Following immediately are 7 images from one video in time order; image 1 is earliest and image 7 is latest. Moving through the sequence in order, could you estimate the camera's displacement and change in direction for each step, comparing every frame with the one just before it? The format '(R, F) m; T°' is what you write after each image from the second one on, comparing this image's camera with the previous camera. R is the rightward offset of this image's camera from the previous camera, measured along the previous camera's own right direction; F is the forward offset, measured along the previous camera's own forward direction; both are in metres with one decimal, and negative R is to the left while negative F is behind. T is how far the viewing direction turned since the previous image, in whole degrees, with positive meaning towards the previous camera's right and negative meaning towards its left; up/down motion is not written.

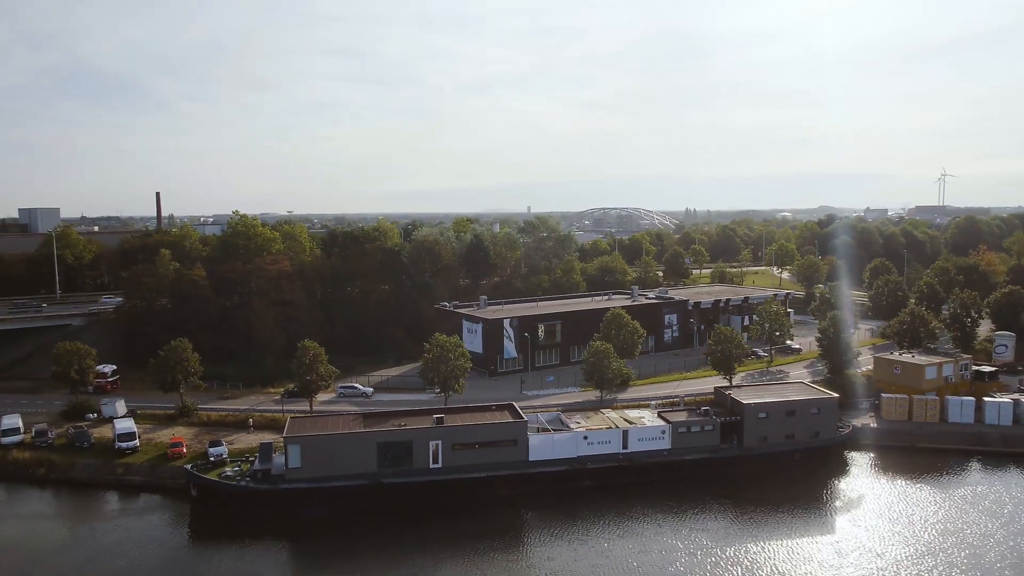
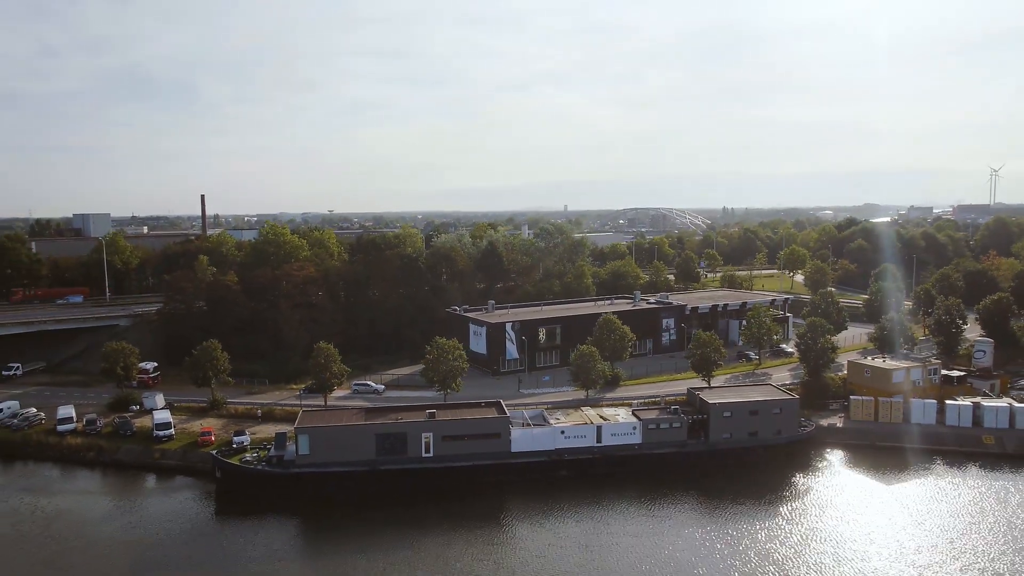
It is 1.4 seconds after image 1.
(+1.0, -1.4) m; -3°
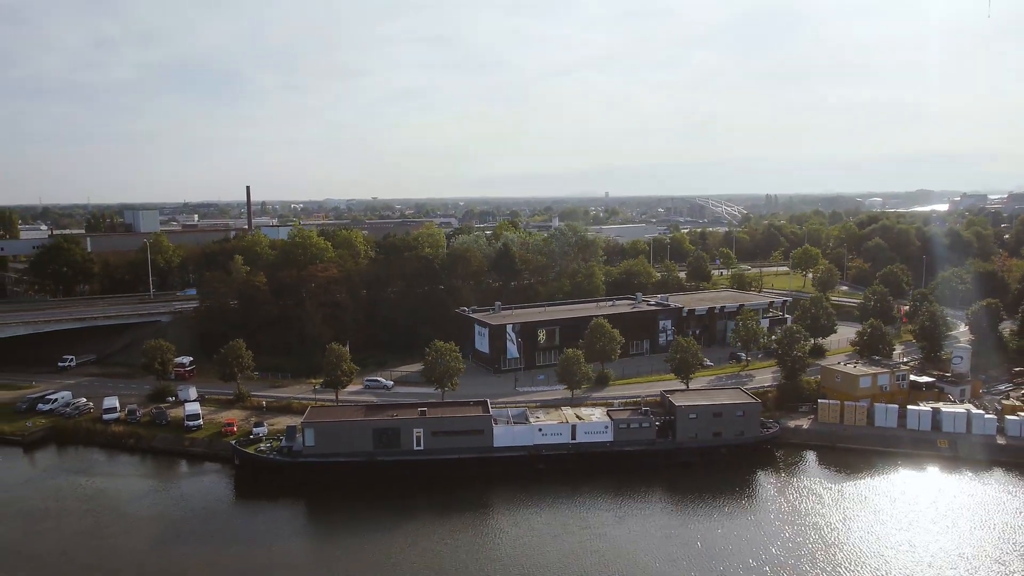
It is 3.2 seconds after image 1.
(+1.2, -1.4) m; -3°
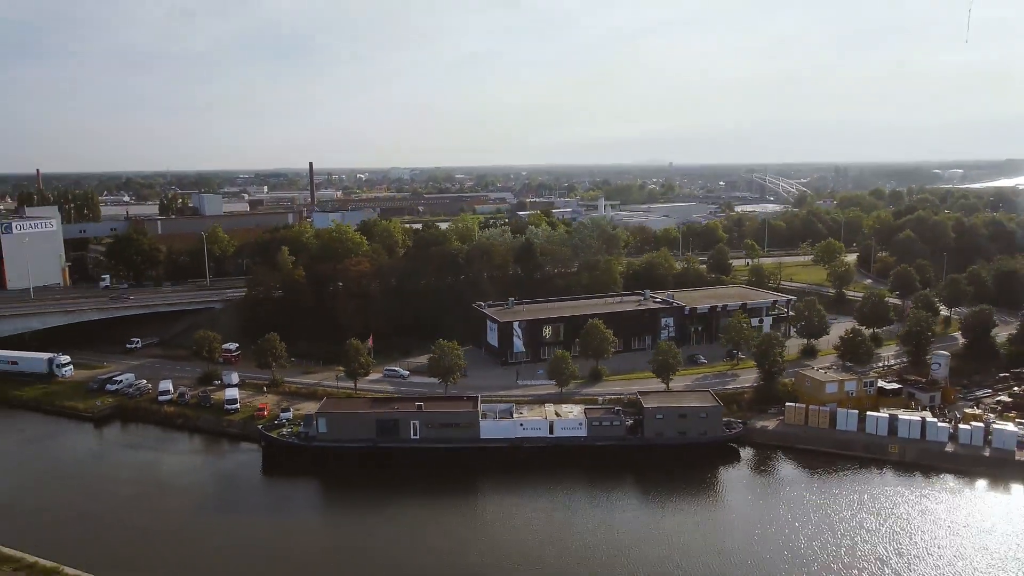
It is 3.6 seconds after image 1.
(+1.8, -1.8) m; -5°
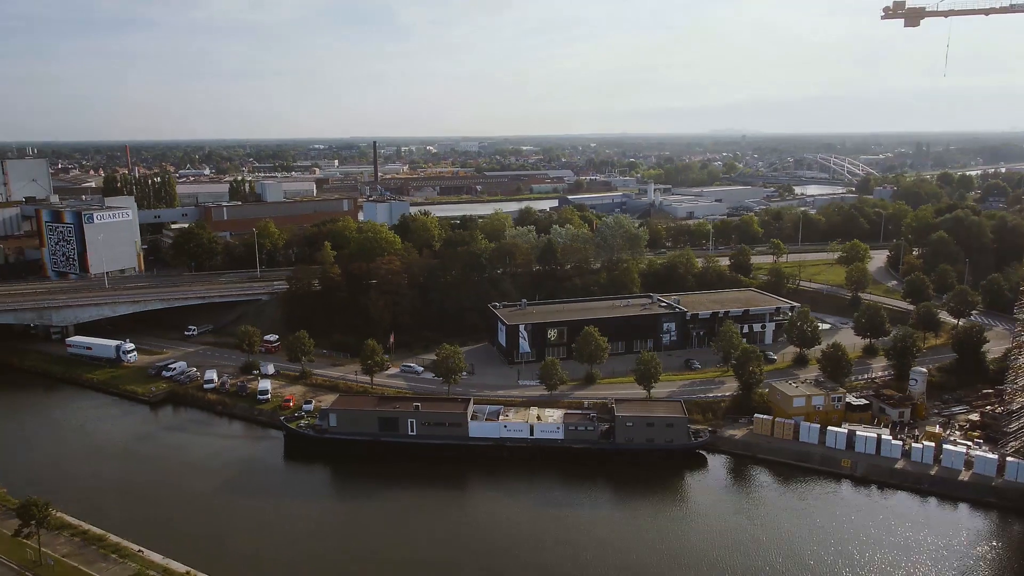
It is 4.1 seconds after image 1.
(+2.1, -1.8) m; -5°
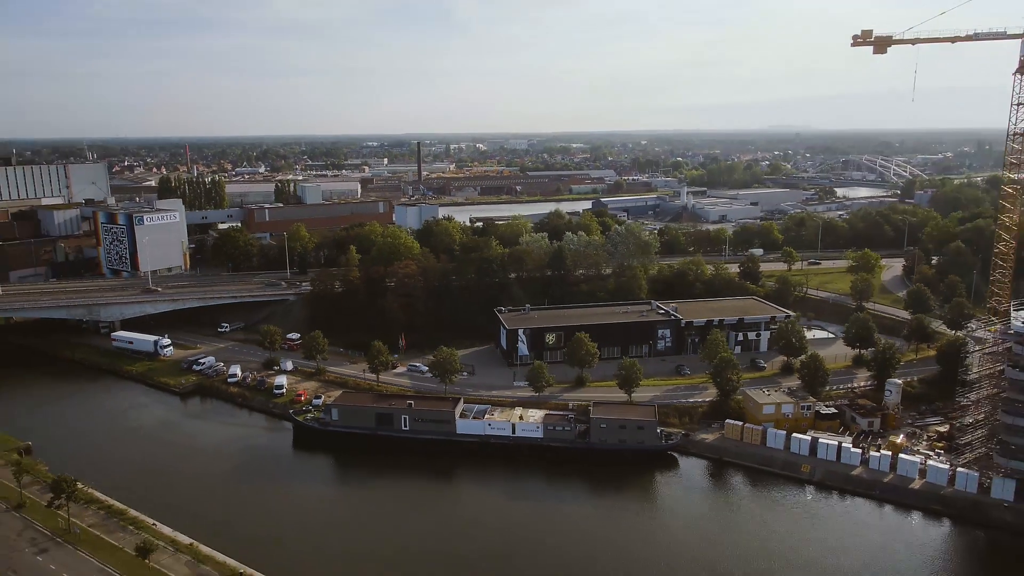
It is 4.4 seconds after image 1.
(+1.8, -1.5) m; -4°
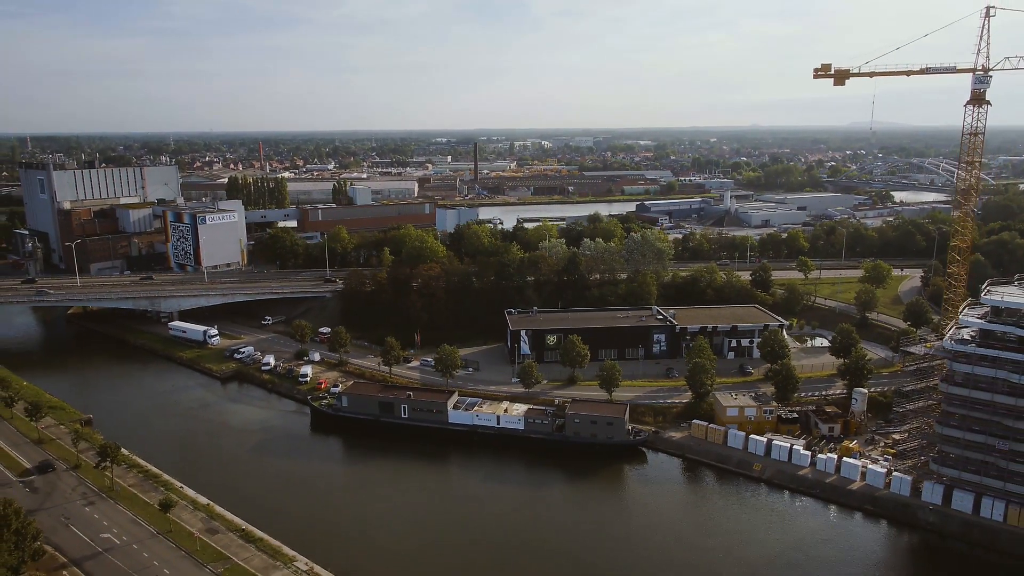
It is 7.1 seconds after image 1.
(+2.5, -2.2) m; -5°
